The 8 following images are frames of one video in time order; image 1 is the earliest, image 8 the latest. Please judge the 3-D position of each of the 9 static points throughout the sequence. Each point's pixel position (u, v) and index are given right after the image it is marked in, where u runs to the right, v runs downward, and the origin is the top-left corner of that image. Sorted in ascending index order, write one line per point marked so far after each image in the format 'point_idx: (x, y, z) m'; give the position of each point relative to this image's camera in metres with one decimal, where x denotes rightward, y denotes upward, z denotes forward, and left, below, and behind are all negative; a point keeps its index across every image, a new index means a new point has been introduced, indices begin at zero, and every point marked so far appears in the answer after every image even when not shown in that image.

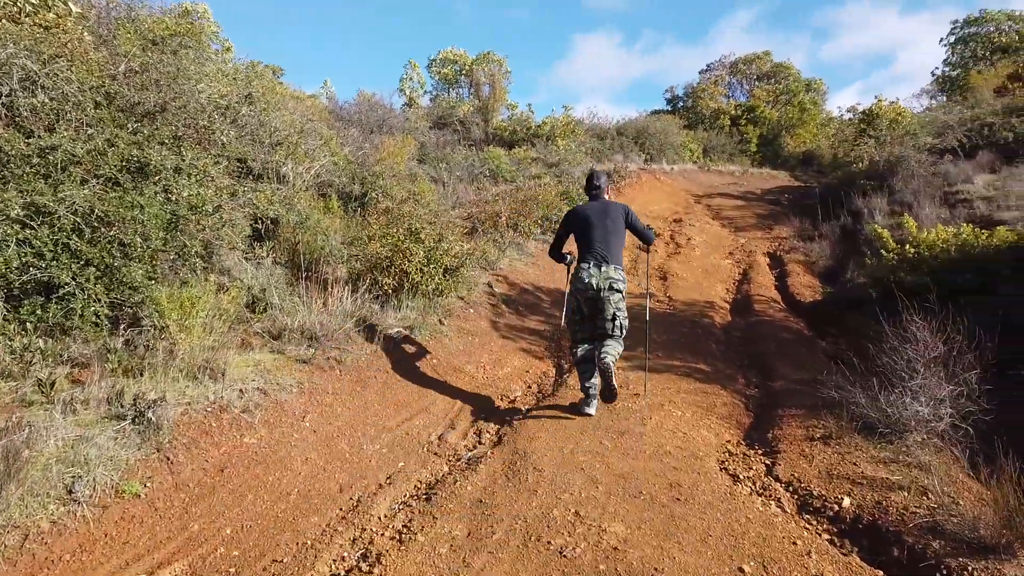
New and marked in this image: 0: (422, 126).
0: (-2.3, +4.1, +19.1) m
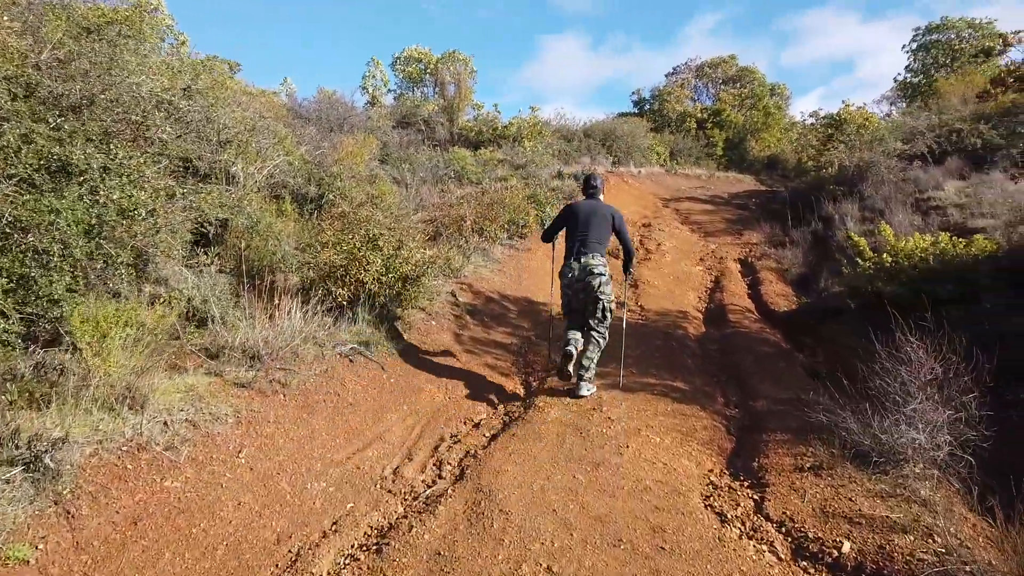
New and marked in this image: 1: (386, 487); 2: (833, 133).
0: (-3.1, +3.9, +18.5) m
1: (-0.7, -1.1, +4.1) m
2: (+7.7, +3.7, +18.4) m
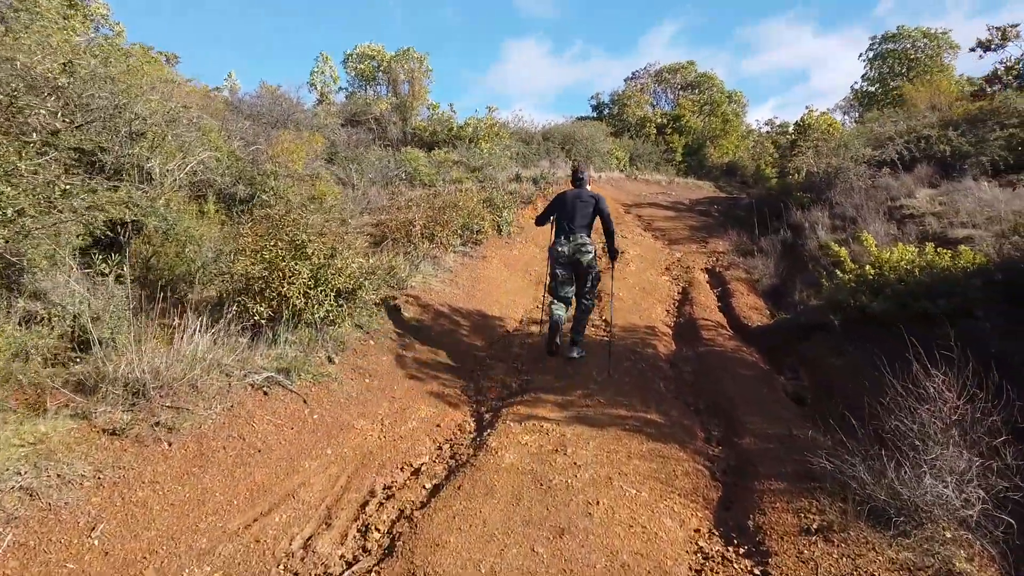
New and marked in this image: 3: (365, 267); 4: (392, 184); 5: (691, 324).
0: (-4.1, +3.8, +17.5) m
1: (-0.9, -1.2, +3.2) m
2: (+6.7, +3.5, +17.9) m
3: (-1.2, +0.2, +6.3) m
4: (-2.3, +2.0, +14.3) m
5: (+2.0, -0.4, +8.4) m
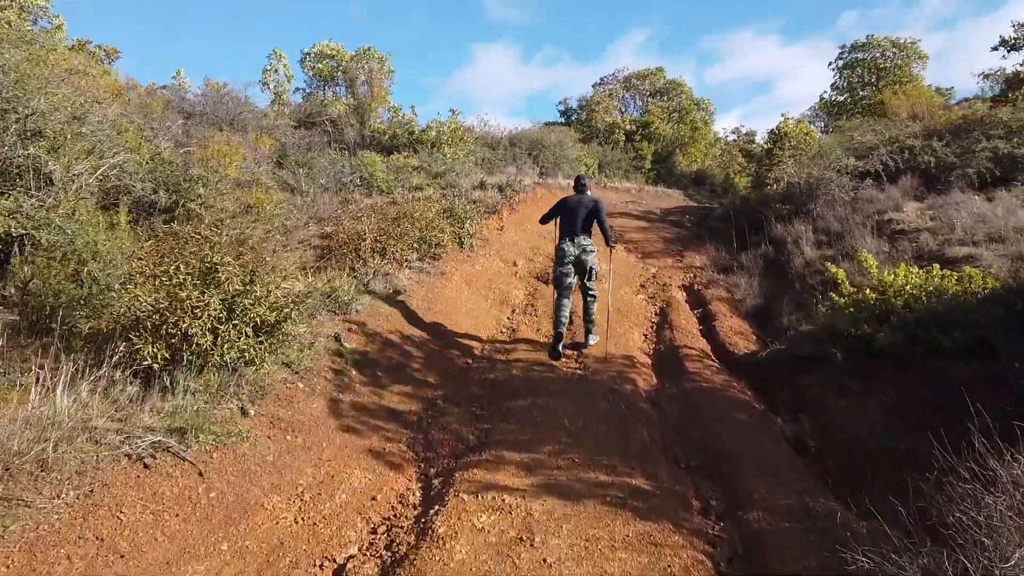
0: (-4.9, +3.5, +16.4) m
1: (-1.1, -1.4, +2.2) m
2: (+5.9, +3.2, +17.3) m
3: (-1.5, 0.0, +5.3) m
4: (-2.9, +1.7, +13.2) m
5: (+1.6, -0.6, +7.5) m
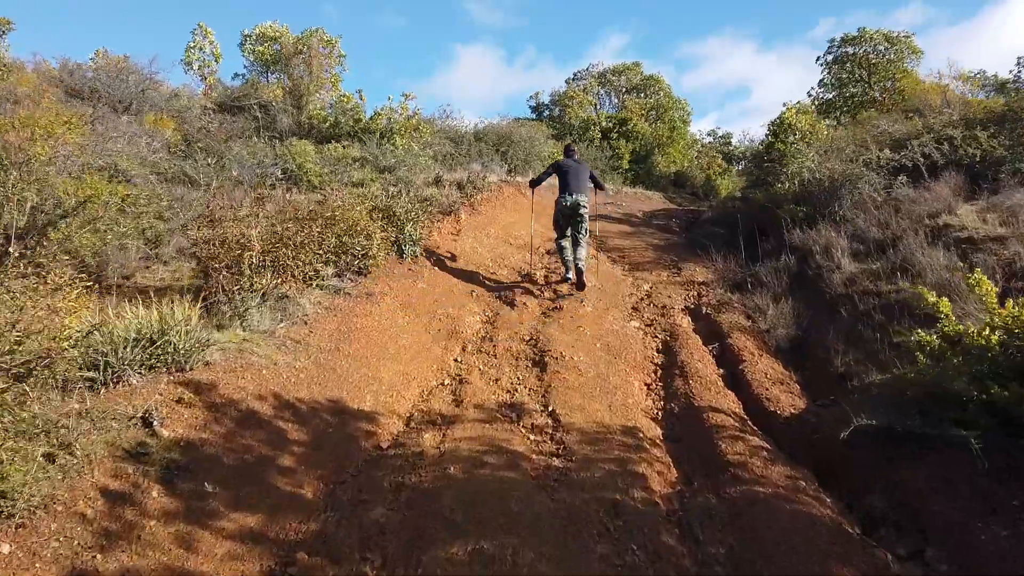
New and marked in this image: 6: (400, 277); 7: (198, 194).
0: (-5.6, +3.2, +13.7) m
1: (-1.3, -1.6, -0.4) m
2: (+5.2, +2.9, +15.0) m
3: (-1.8, -0.3, +2.8) m
4: (-3.5, +1.4, +10.7) m
5: (+1.2, -0.9, +5.0) m
6: (-1.1, +0.1, +7.8) m
7: (-3.7, +1.1, +9.0) m
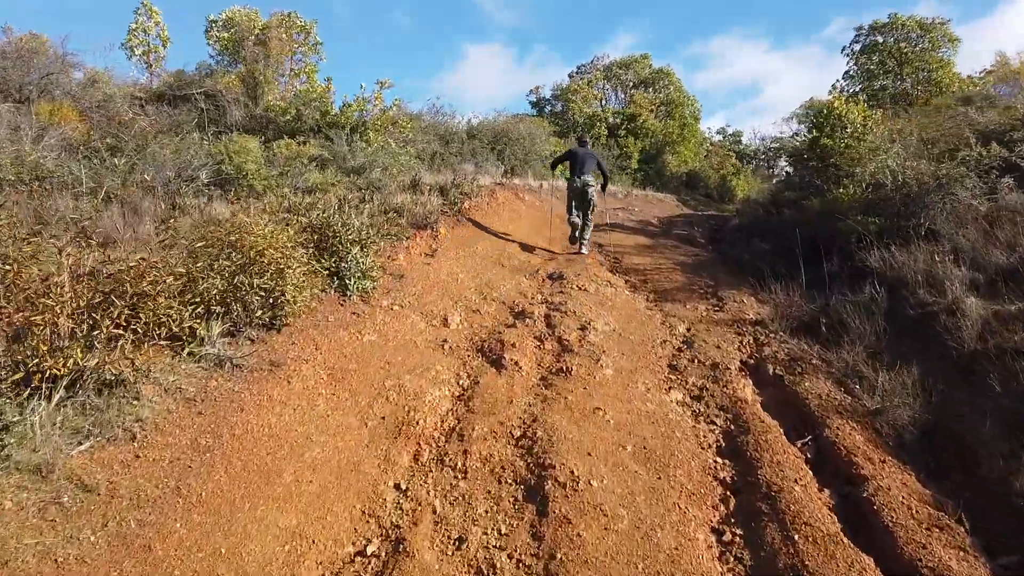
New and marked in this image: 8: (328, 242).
0: (-5.7, +2.8, +11.3) m
1: (-1.4, -2.0, -2.8) m
2: (+5.1, +2.5, +12.6) m
3: (-1.9, -0.6, +0.4) m
4: (-3.6, +1.0, +8.3) m
5: (+1.1, -1.3, +2.6) m
6: (-1.2, -0.3, +5.4) m
7: (-3.8, +0.7, +6.7) m
8: (-1.5, +0.4, +6.4) m
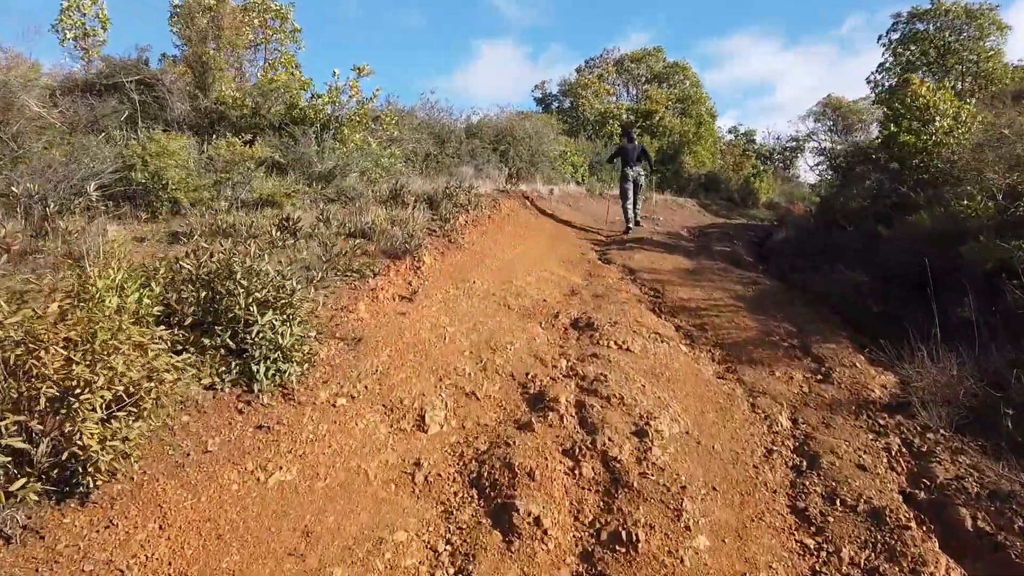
0: (-5.6, +2.4, +9.0) m
1: (-1.3, -2.4, -5.2) m
2: (+5.2, +2.1, +10.2) m
3: (-1.9, -1.1, -2.0) m
4: (-3.5, +0.6, +5.9) m
5: (+1.2, -1.7, +0.2) m
6: (-1.2, -0.7, +3.0) m
7: (-3.7, +0.3, +4.3) m
8: (-1.4, -0.1, +4.0) m
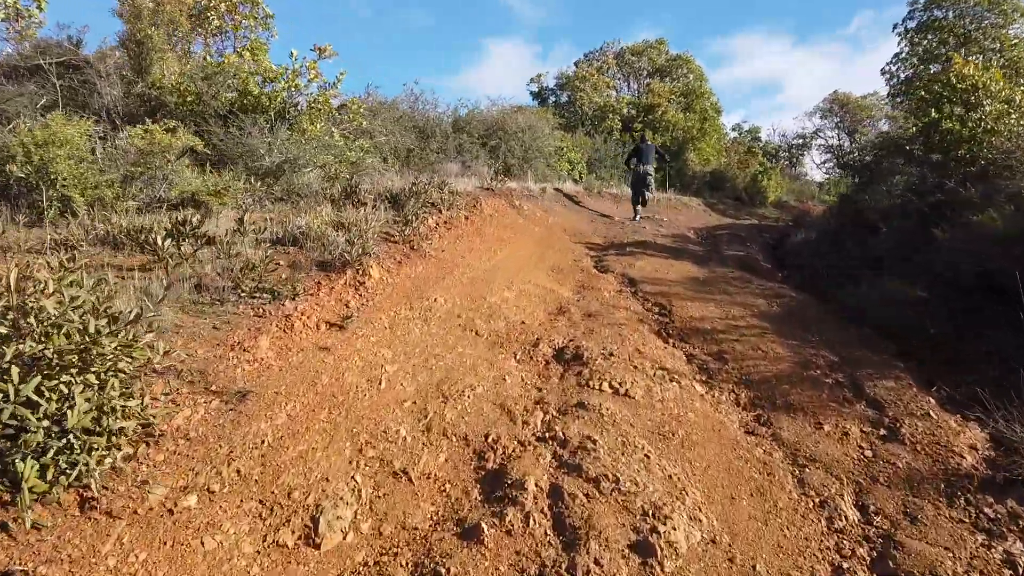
0: (-5.8, +2.2, +7.6) m
1: (-1.6, -2.5, -6.5) m
2: (+5.0, +2.0, +8.8) m
3: (-2.1, -1.2, -3.4) m
4: (-3.7, +0.4, +4.5) m
5: (+0.9, -1.8, -1.1) m
6: (-1.4, -0.8, +1.6) m
7: (-4.0, +0.1, +2.9) m
8: (-1.6, -0.2, +2.7) m
